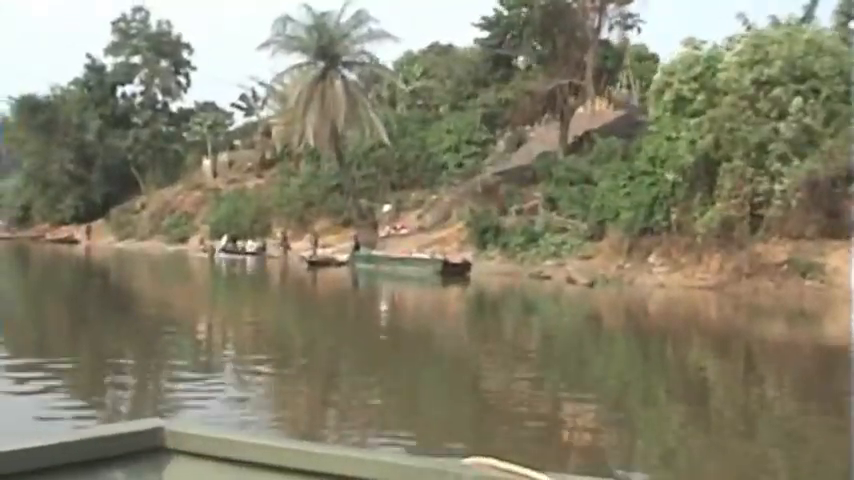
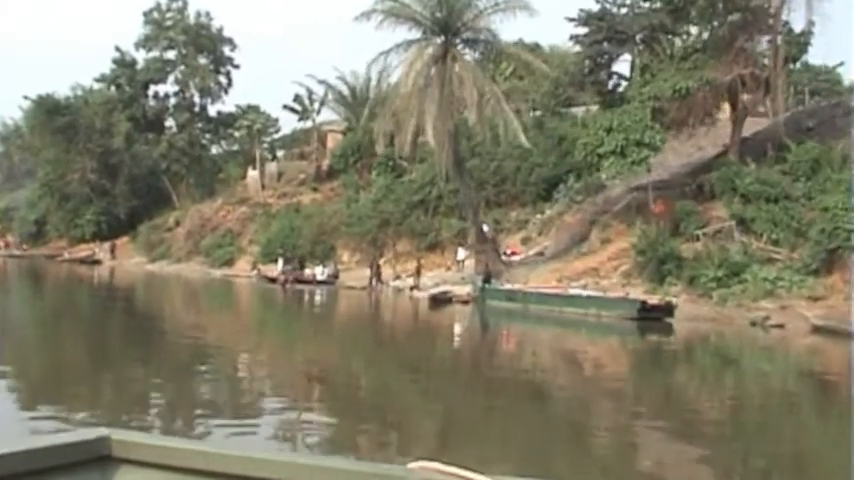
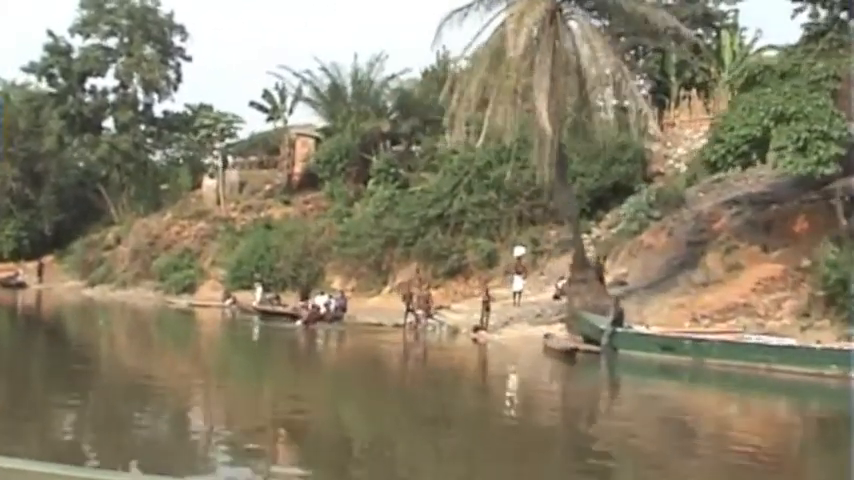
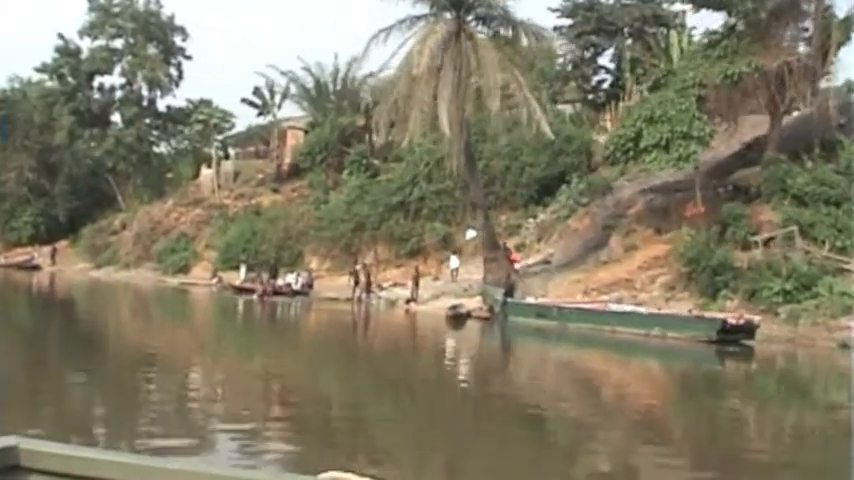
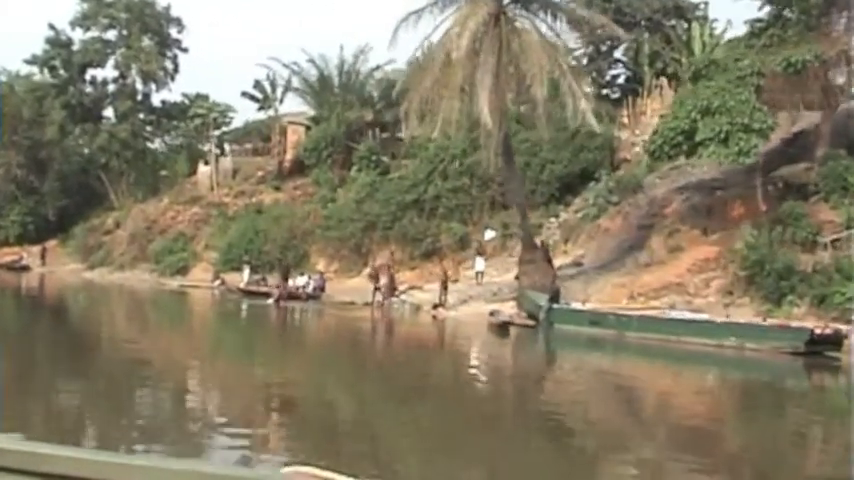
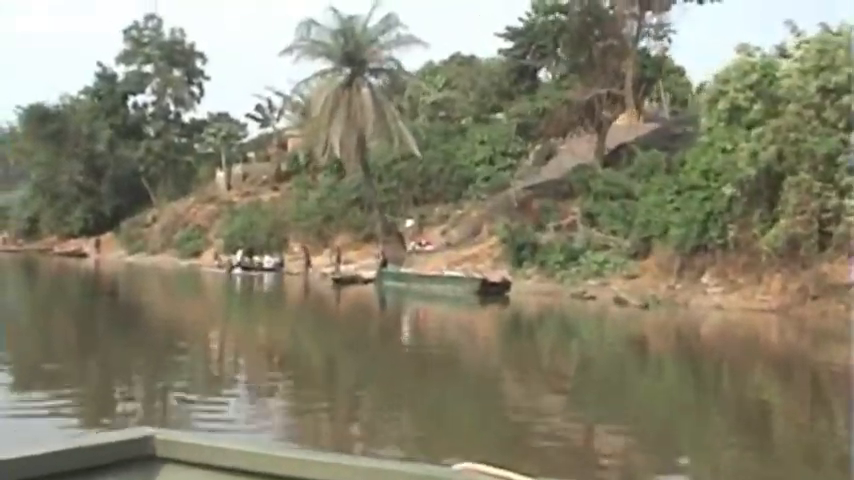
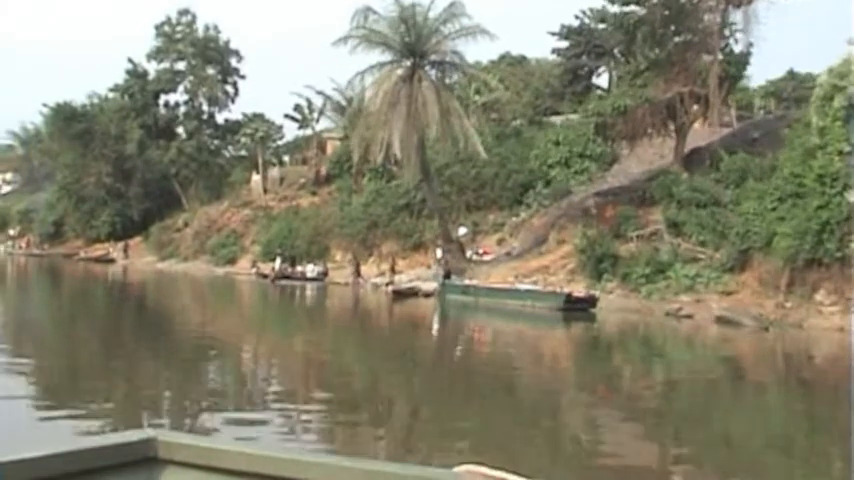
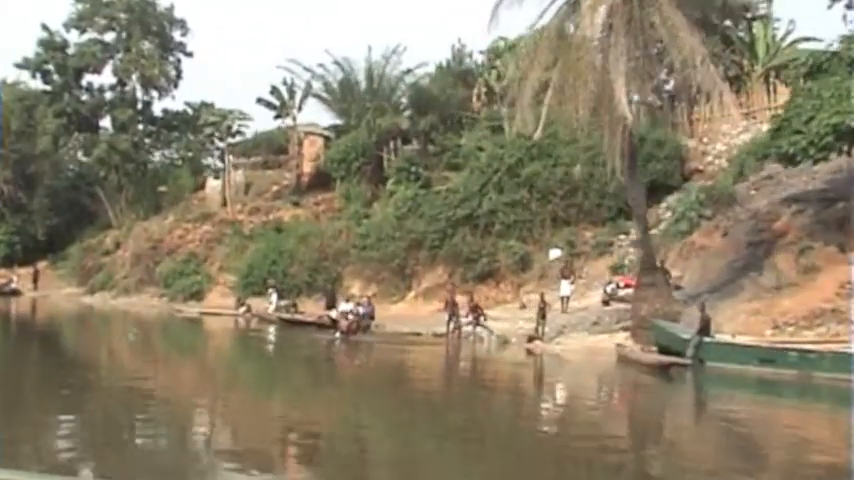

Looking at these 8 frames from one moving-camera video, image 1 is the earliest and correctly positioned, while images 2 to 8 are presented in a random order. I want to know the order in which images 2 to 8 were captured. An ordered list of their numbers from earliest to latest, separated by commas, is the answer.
6, 7, 2, 4, 5, 3, 8
